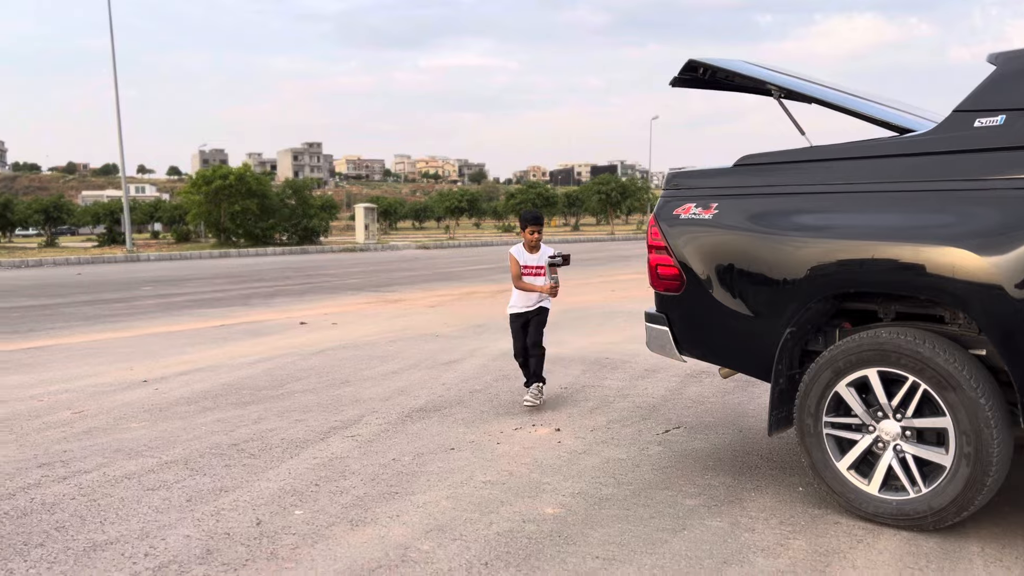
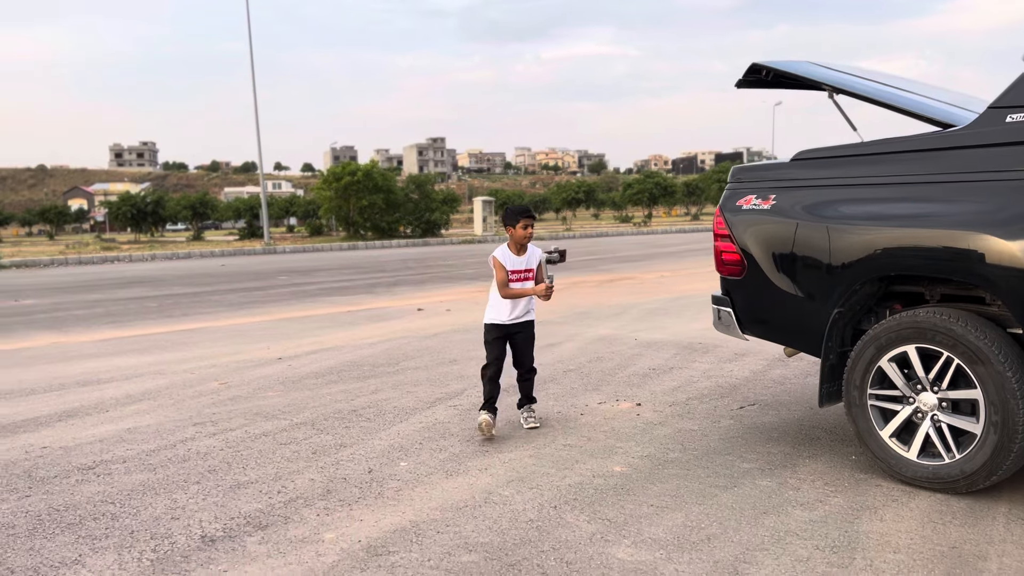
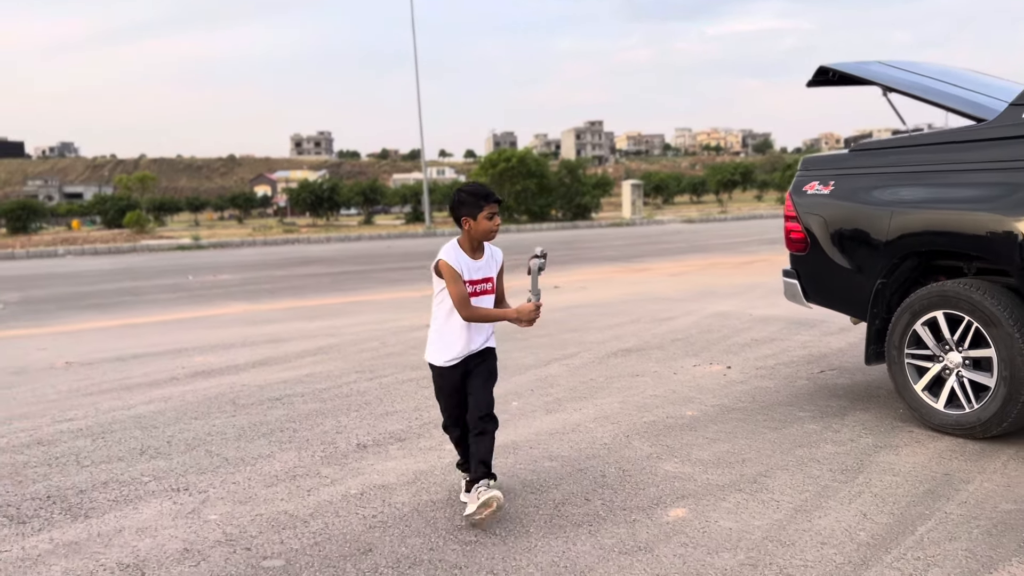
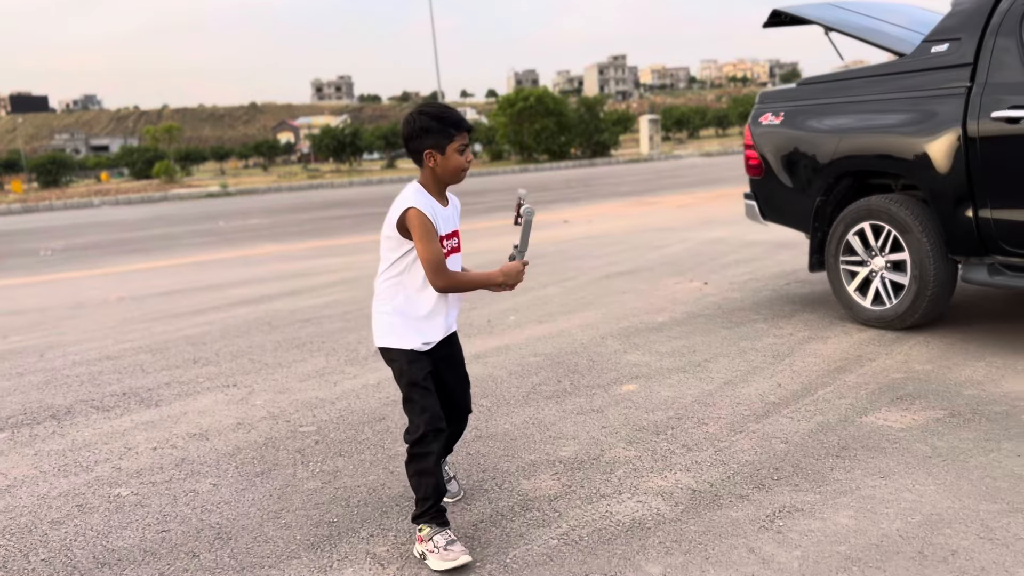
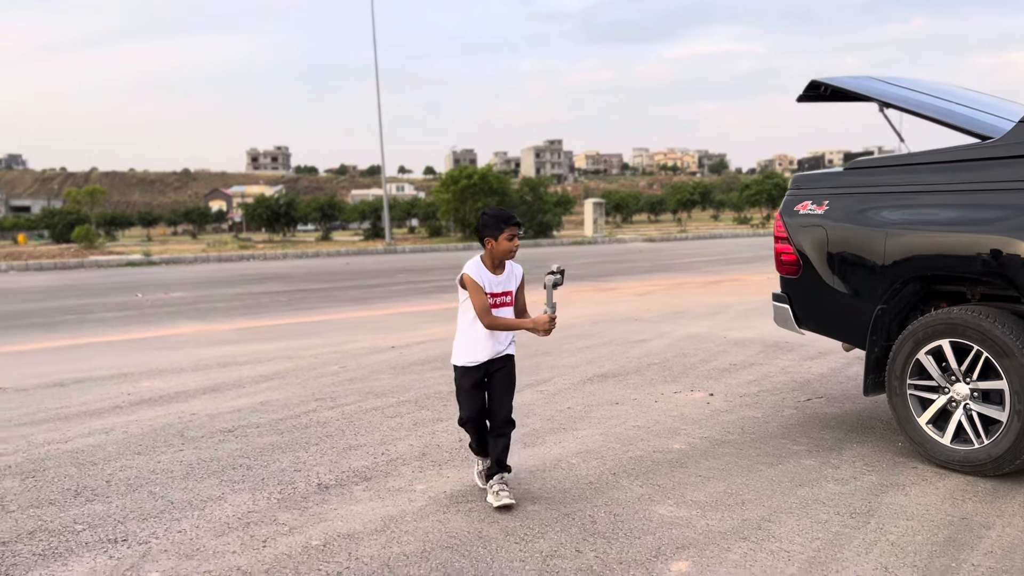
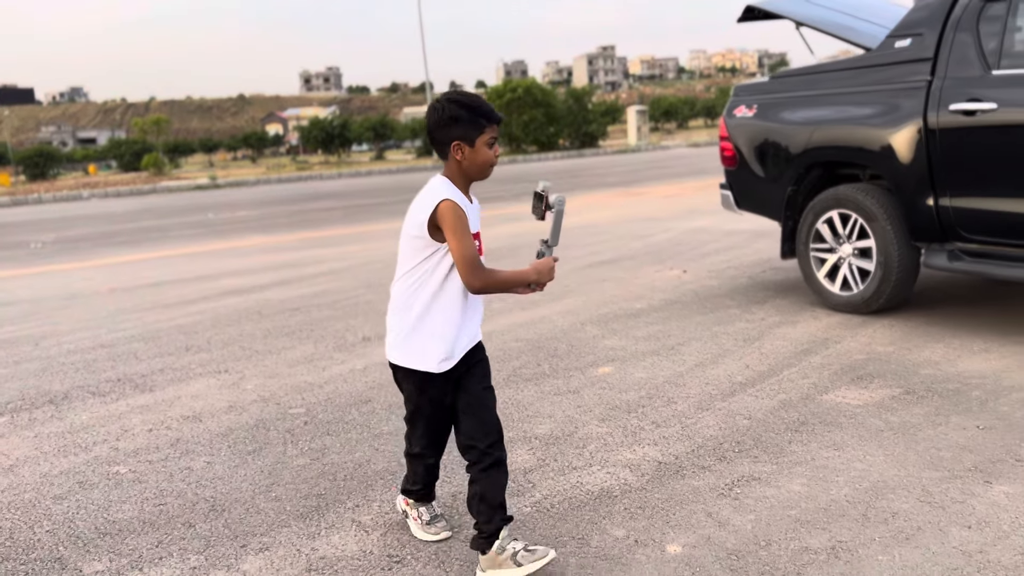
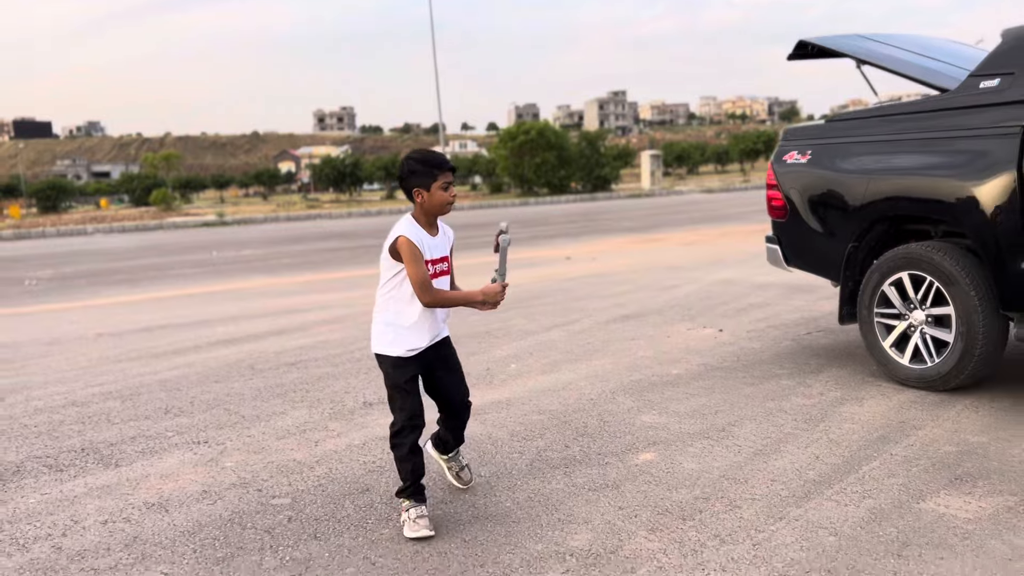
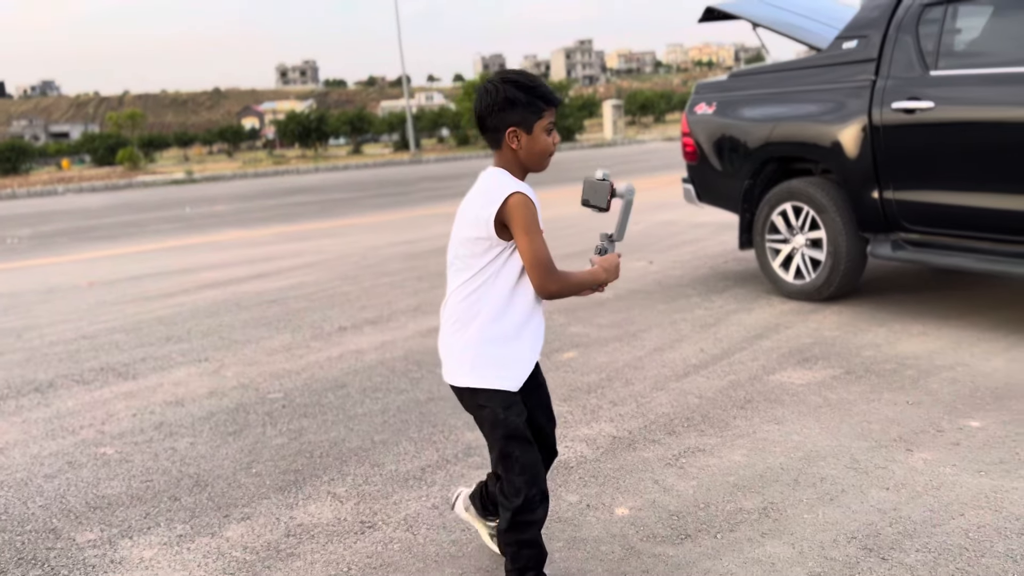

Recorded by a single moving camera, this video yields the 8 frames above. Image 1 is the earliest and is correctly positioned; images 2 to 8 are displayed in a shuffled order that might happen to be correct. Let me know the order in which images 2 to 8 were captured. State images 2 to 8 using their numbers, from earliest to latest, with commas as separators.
2, 5, 3, 7, 4, 6, 8
